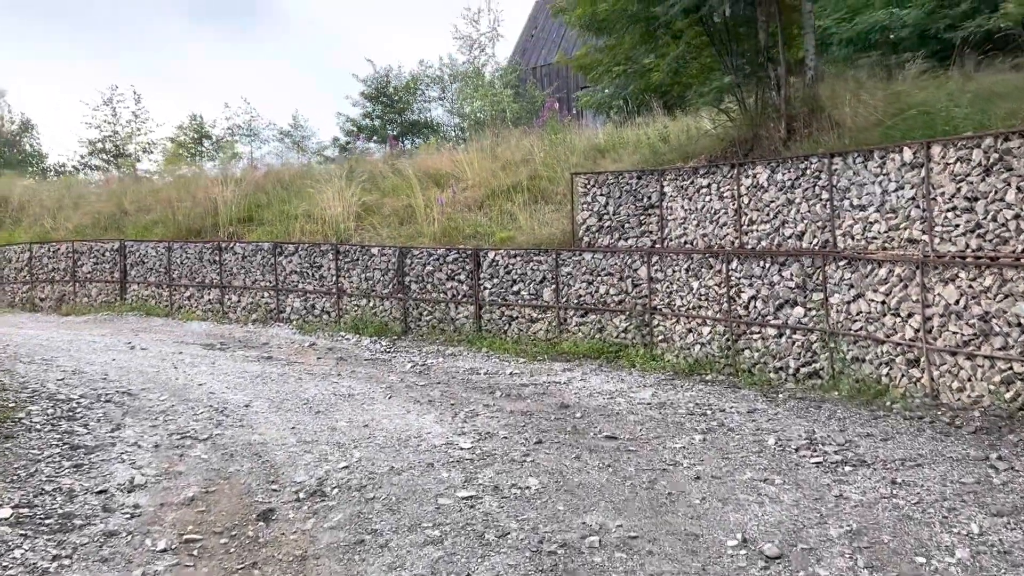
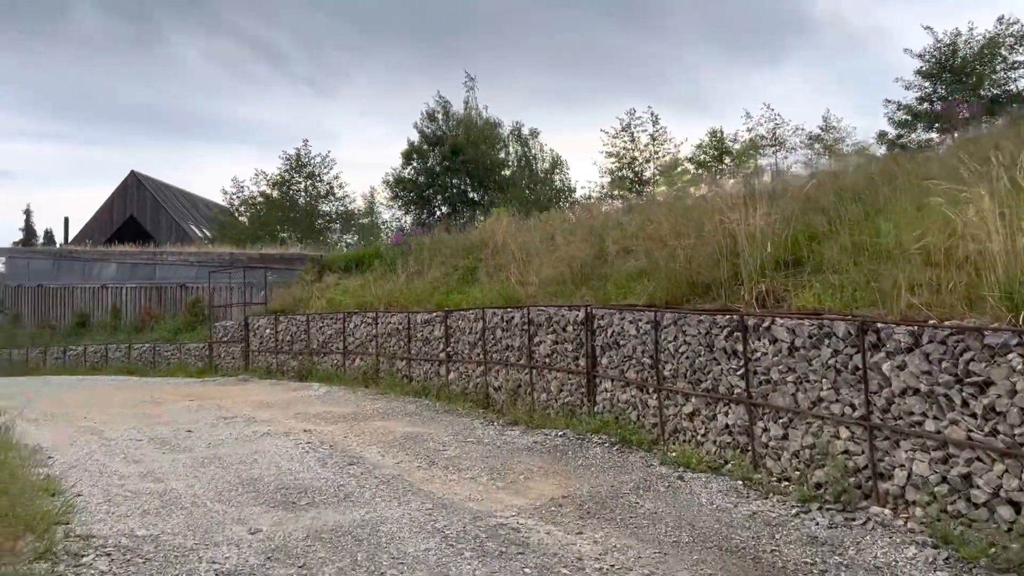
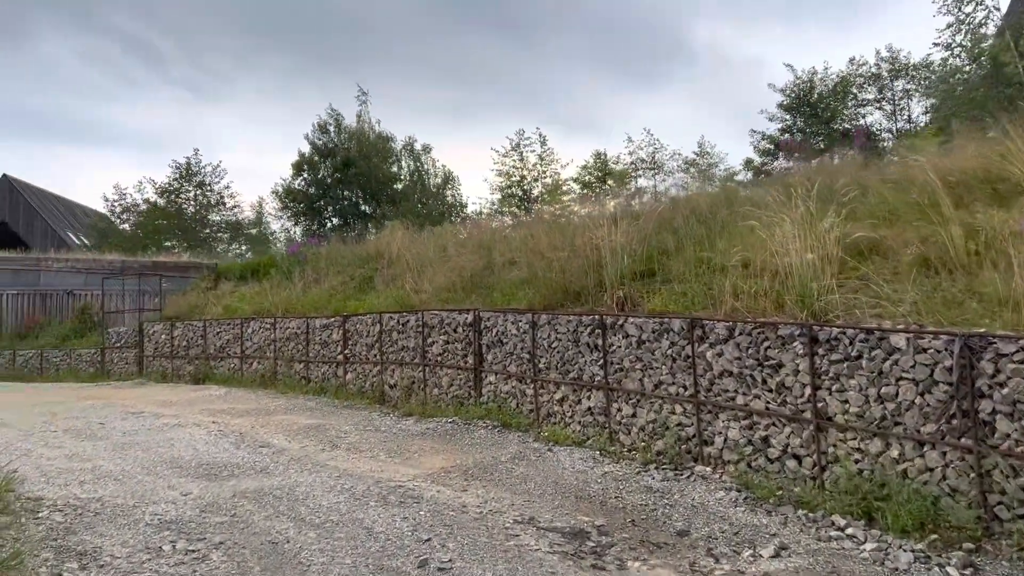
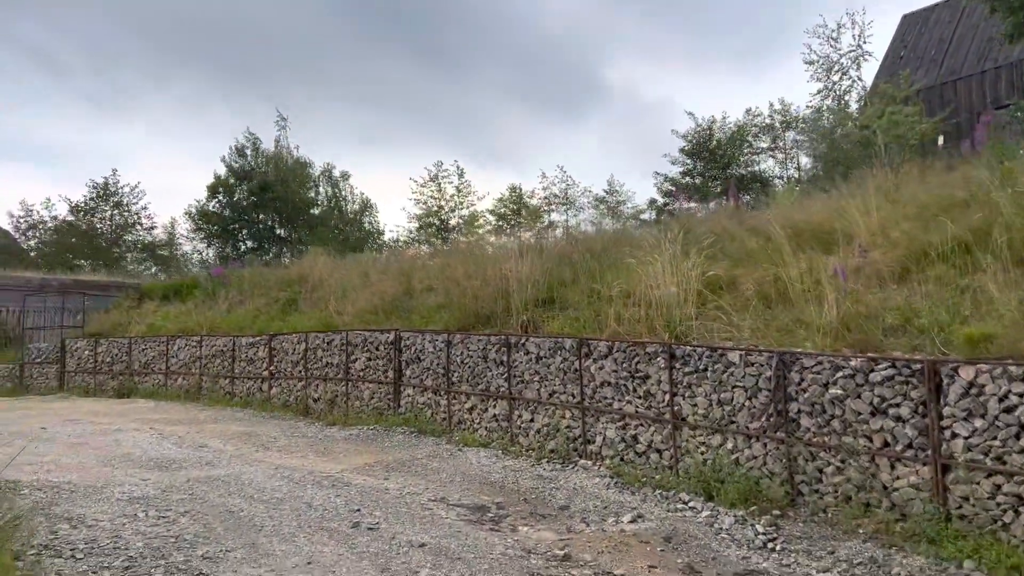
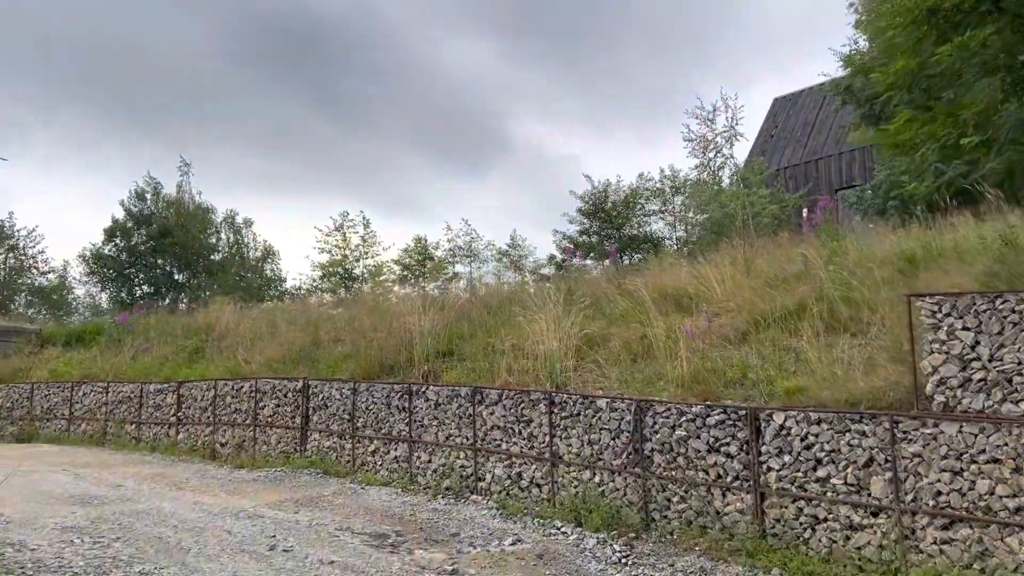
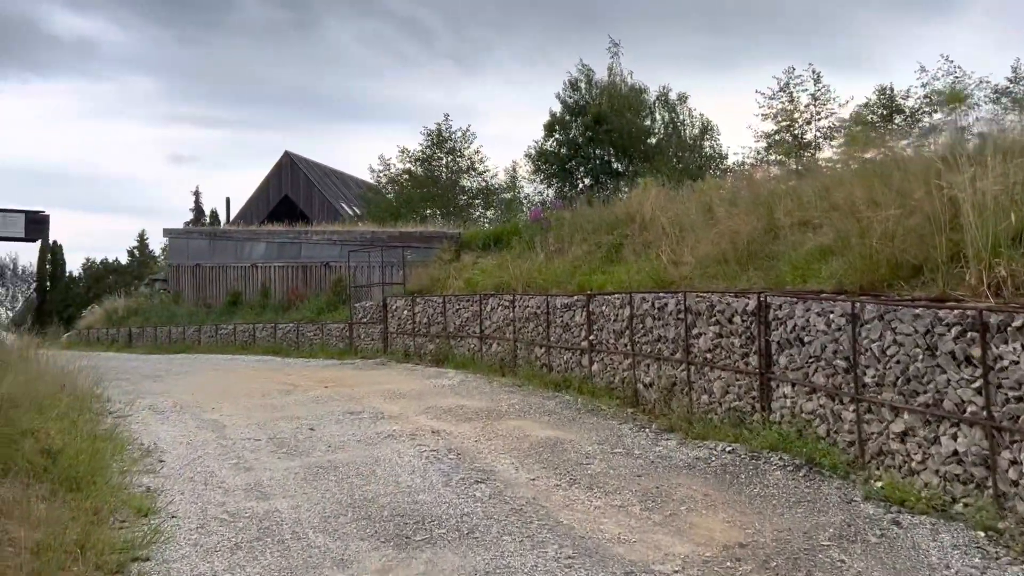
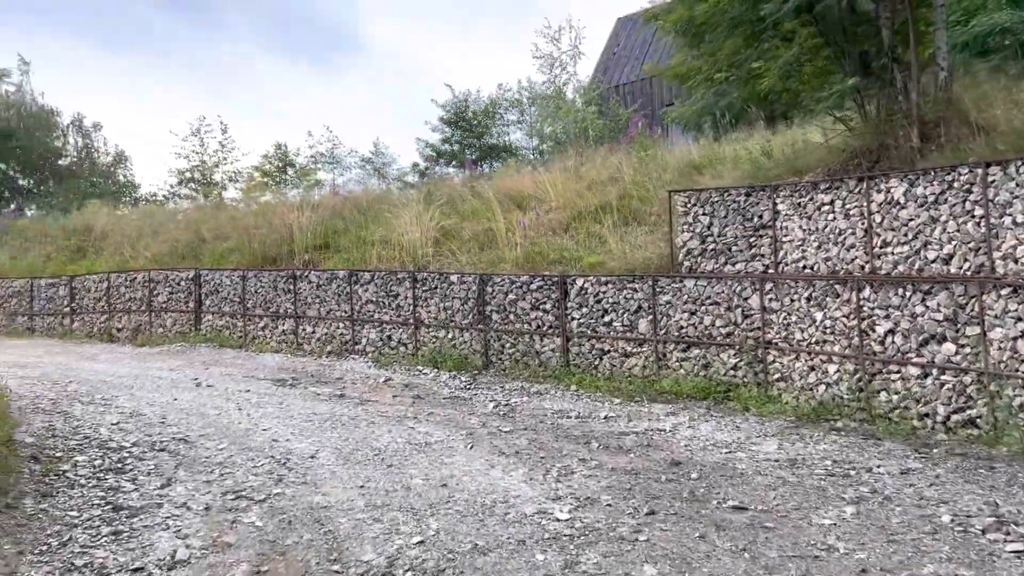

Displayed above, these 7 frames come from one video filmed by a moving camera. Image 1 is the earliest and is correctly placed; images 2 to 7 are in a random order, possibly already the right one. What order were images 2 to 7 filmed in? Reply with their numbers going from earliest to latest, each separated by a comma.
7, 5, 4, 3, 2, 6
